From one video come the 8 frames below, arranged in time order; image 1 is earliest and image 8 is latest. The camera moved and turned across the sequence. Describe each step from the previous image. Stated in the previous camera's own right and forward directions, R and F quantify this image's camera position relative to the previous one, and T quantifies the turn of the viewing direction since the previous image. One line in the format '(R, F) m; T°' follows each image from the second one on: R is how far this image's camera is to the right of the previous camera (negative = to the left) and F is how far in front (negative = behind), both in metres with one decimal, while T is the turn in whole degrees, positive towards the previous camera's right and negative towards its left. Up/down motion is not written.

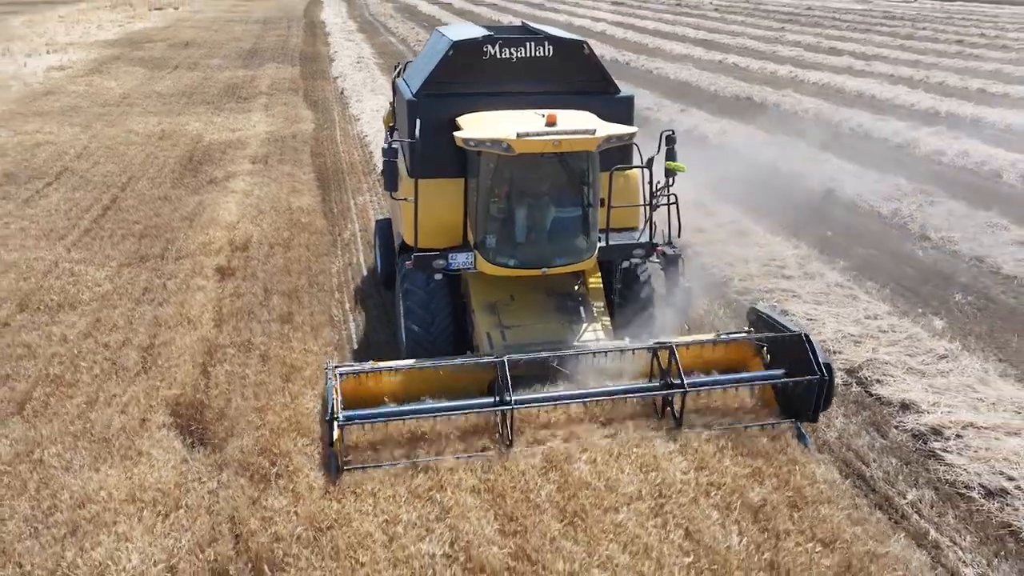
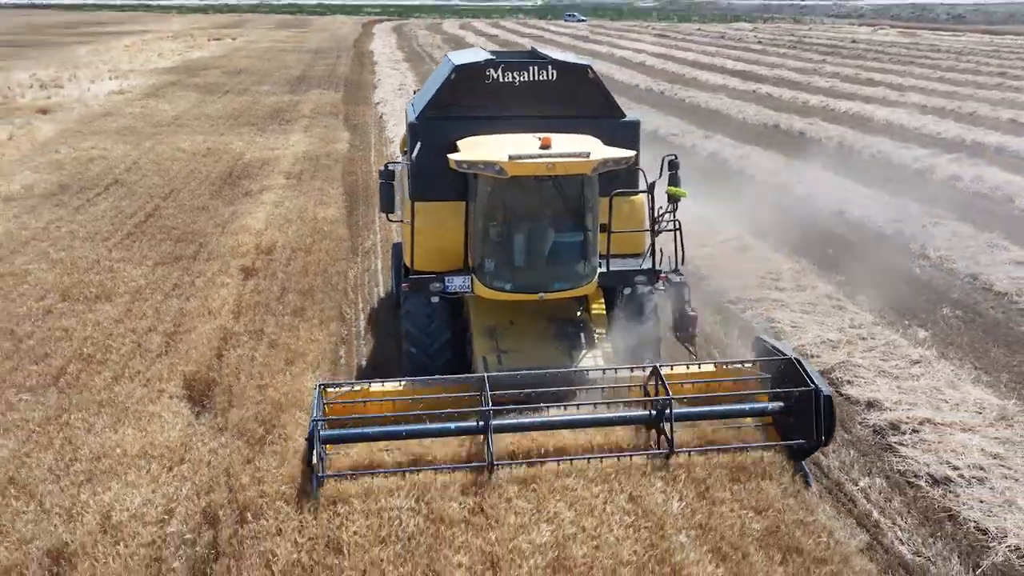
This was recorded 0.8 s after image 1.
(+0.5, -0.5) m; -3°
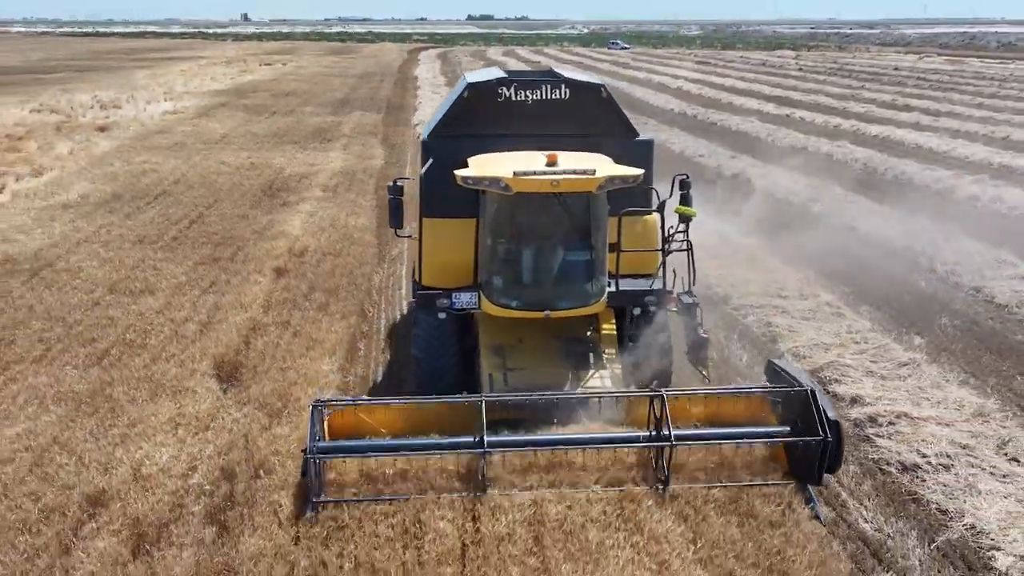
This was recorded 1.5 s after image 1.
(+0.4, -0.5) m; -3°
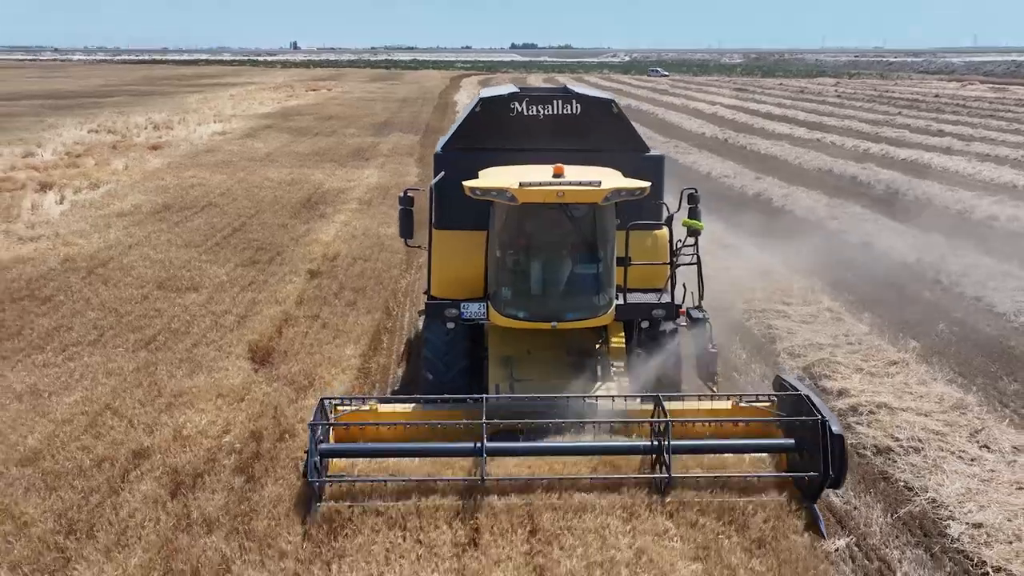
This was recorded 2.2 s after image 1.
(+0.3, -0.6) m; -3°
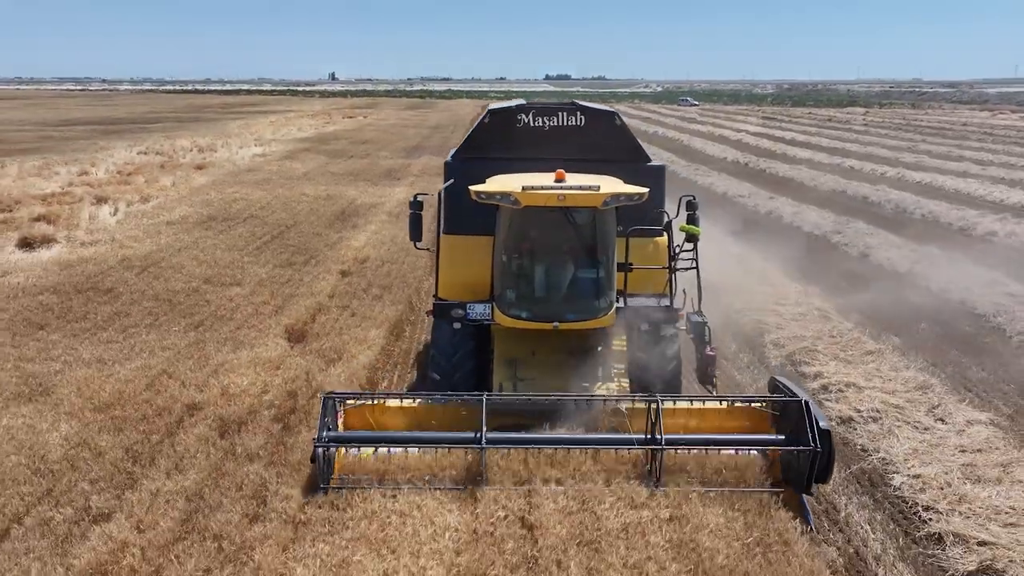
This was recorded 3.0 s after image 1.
(+0.3, -0.9) m; -2°
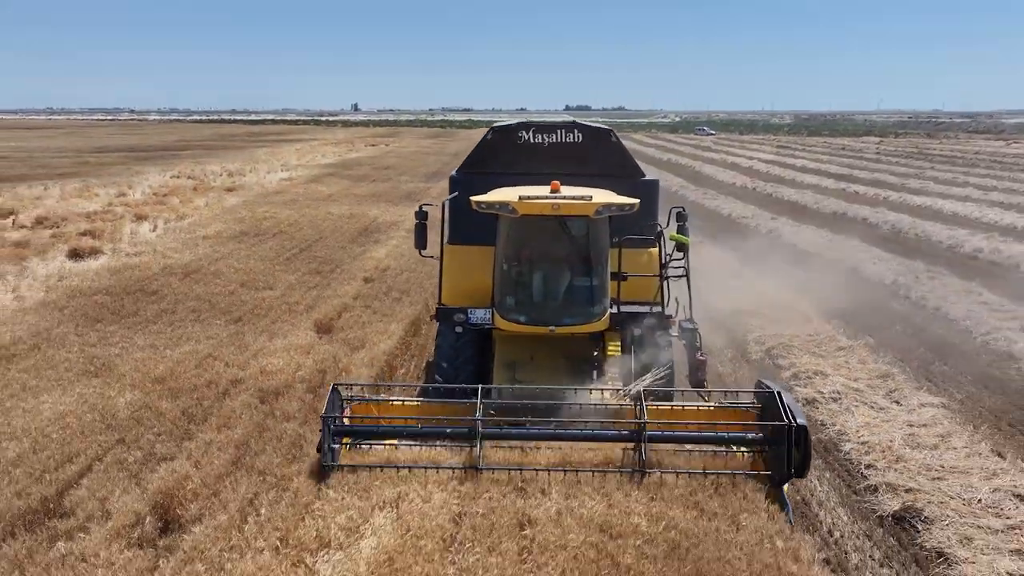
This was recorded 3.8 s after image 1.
(+0.2, -1.0) m; -1°
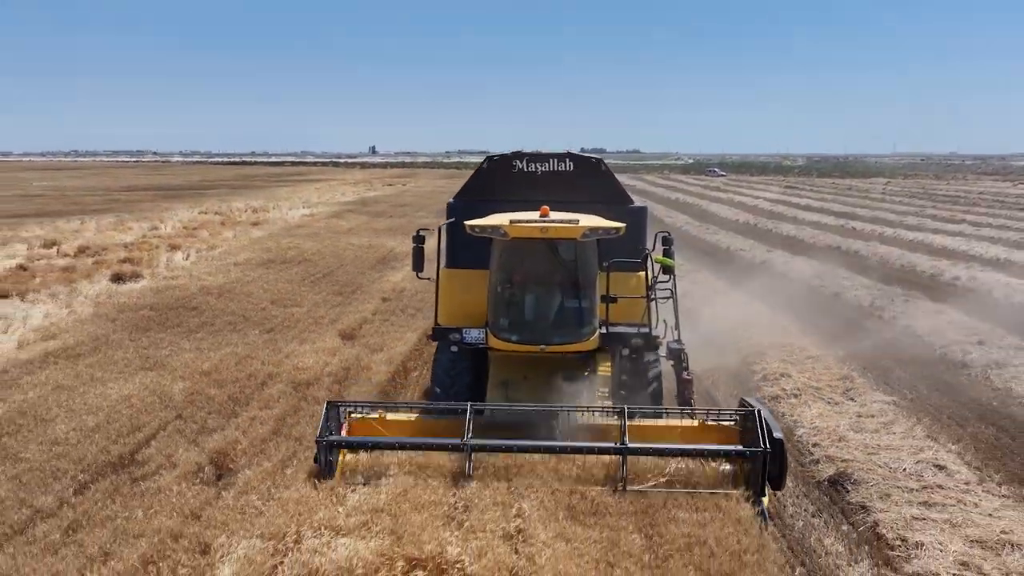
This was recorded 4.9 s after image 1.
(+0.2, -1.2) m; -1°
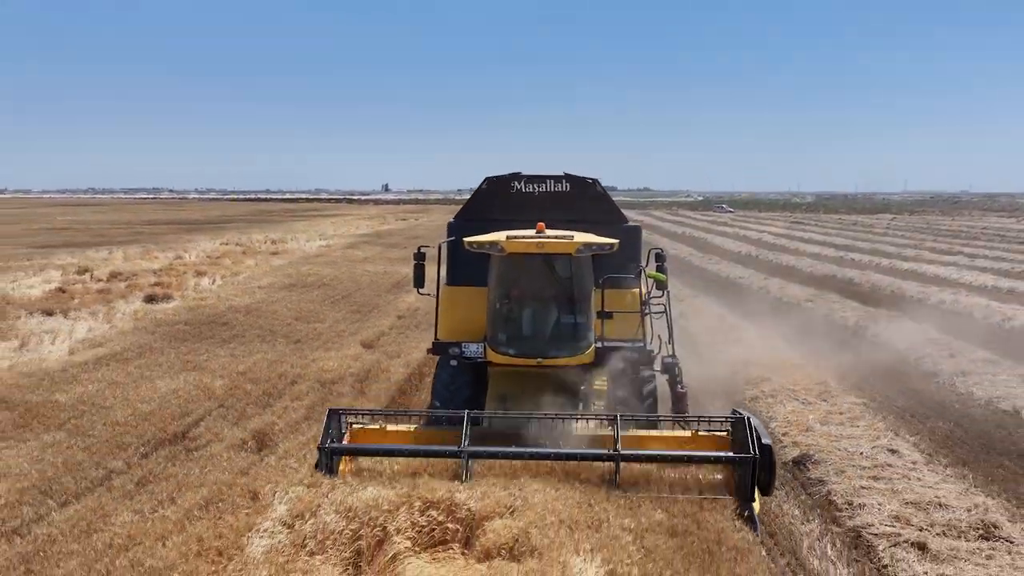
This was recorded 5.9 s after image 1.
(+0.1, -1.1) m; -1°
